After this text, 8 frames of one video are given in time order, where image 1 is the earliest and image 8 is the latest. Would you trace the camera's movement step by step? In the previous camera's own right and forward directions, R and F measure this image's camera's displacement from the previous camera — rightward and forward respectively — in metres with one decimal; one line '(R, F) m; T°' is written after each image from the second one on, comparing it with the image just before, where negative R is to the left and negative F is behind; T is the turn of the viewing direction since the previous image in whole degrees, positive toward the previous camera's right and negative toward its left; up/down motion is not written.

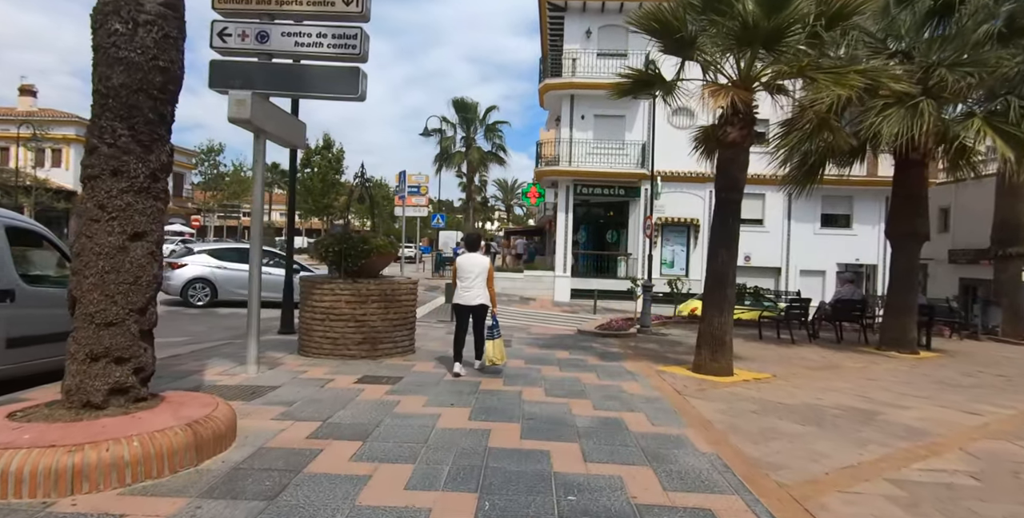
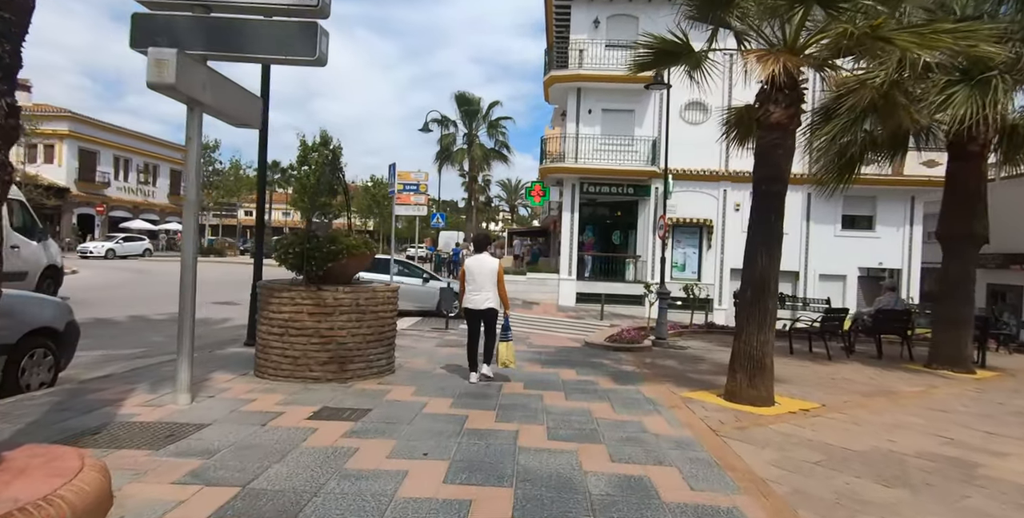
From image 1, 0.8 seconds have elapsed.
(+0.1, +1.3) m; 0°
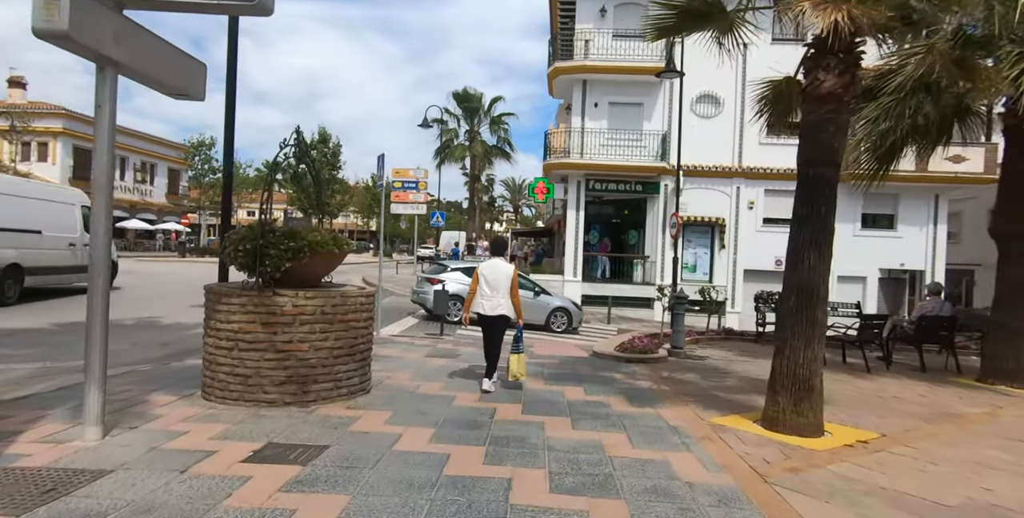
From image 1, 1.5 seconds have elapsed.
(+0.1, +1.1) m; 0°
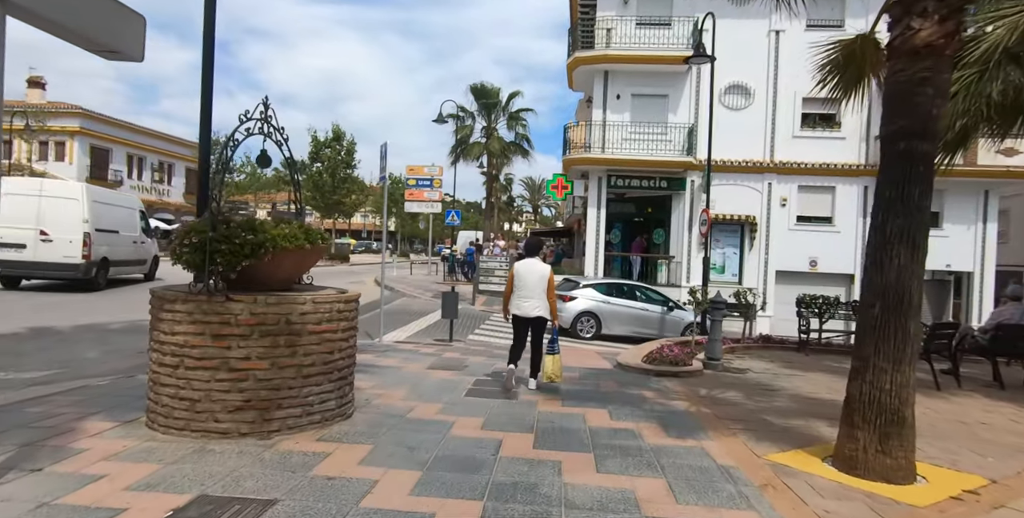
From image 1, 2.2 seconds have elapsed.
(+0.1, +1.0) m; -2°
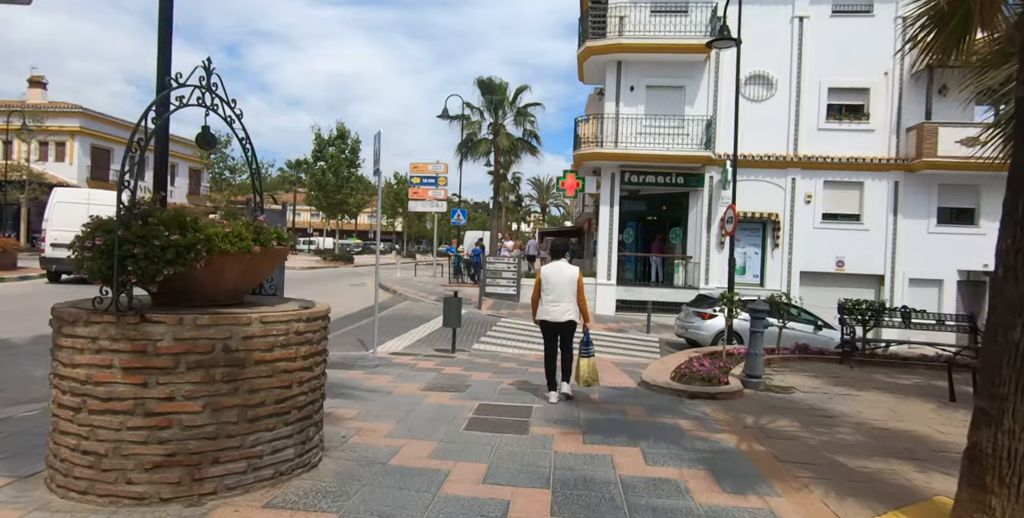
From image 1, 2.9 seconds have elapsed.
(0.0, +1.1) m; -1°
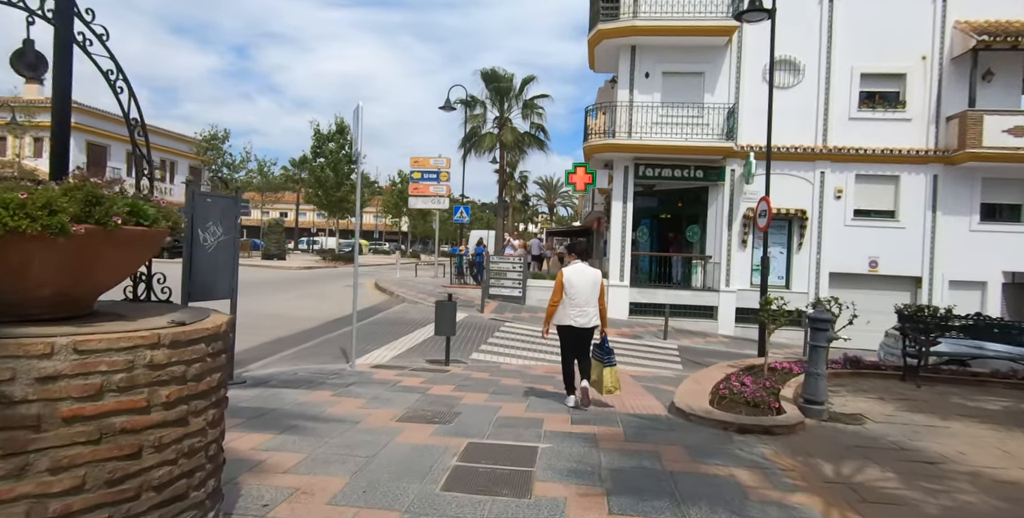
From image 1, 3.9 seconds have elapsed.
(+0.1, +1.4) m; -1°
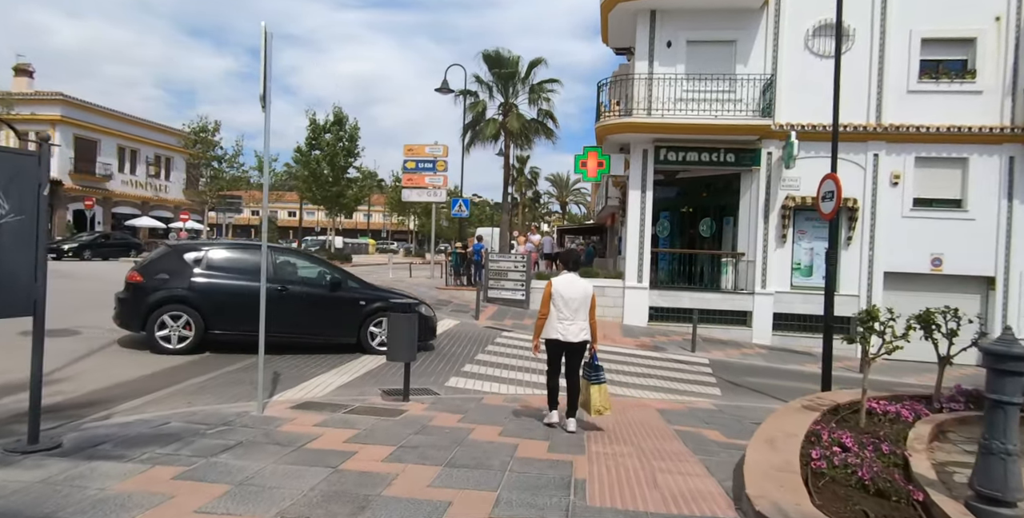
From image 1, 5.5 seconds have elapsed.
(+0.3, +2.4) m; -1°
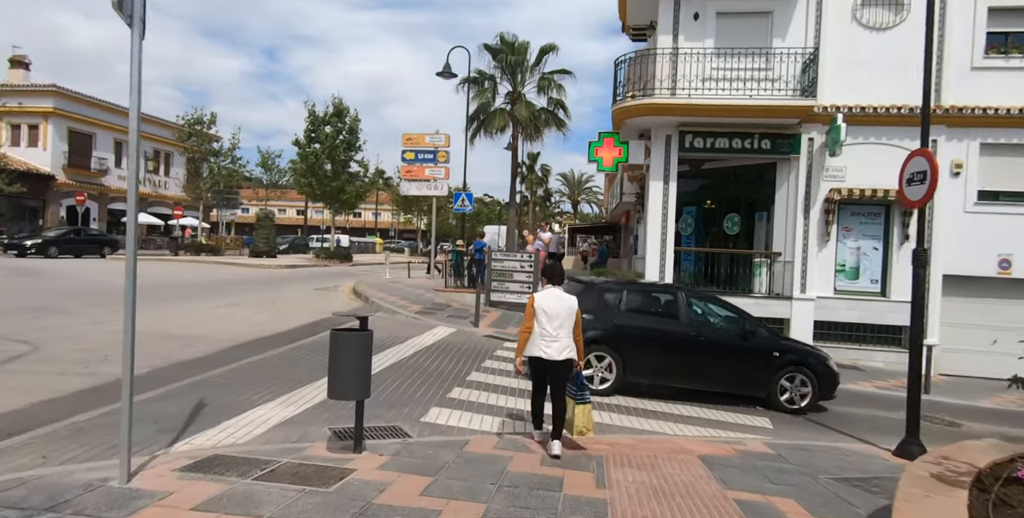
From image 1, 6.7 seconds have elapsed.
(+0.1, +1.8) m; -1°
